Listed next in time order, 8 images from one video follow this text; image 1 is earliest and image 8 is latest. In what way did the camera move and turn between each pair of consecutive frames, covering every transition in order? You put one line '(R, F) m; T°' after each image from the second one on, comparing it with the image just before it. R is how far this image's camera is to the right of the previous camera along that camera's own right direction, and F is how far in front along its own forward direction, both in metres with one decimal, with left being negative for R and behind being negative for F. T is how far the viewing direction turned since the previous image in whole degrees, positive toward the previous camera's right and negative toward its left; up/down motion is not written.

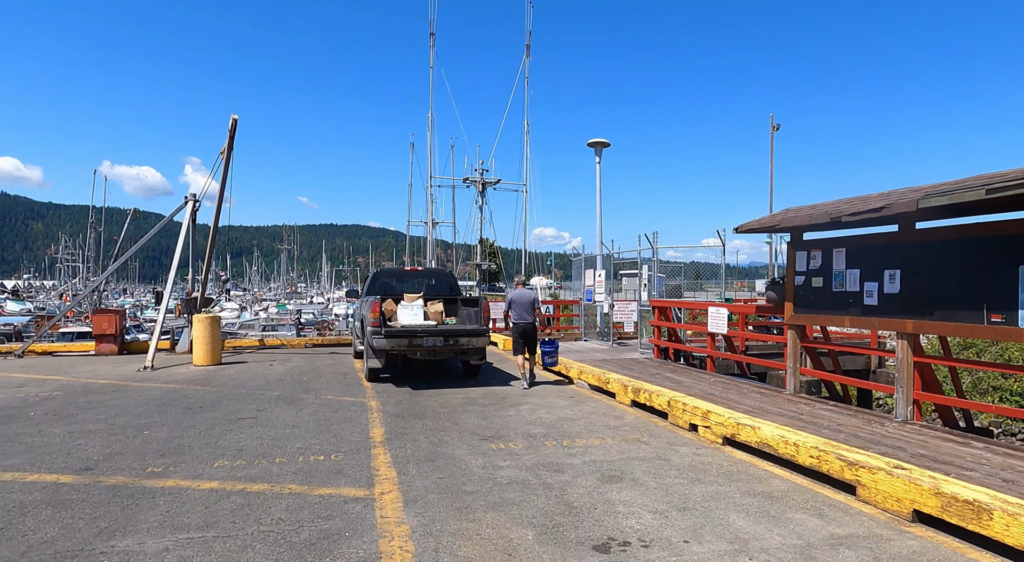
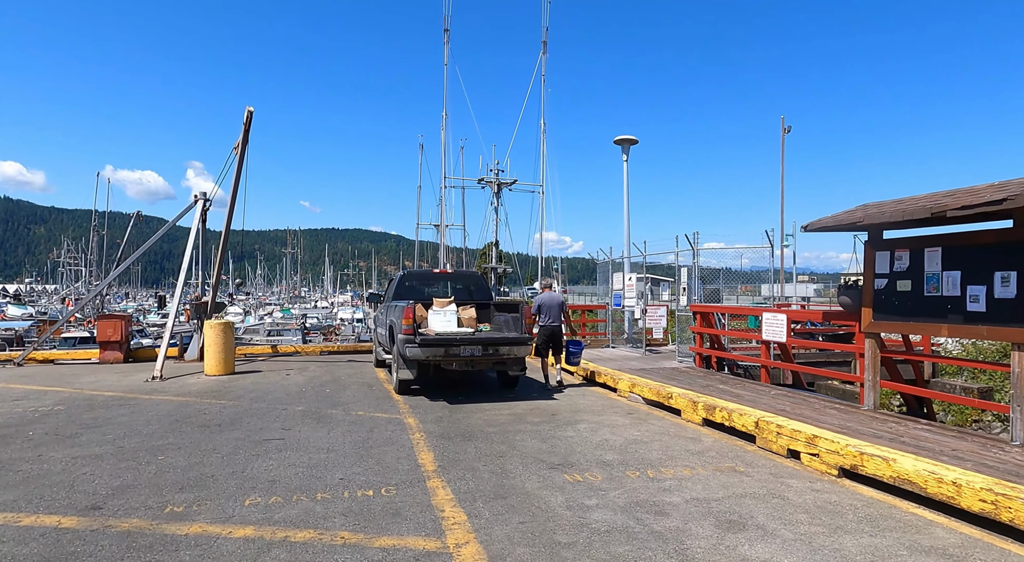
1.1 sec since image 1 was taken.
(-0.6, +0.8) m; 0°
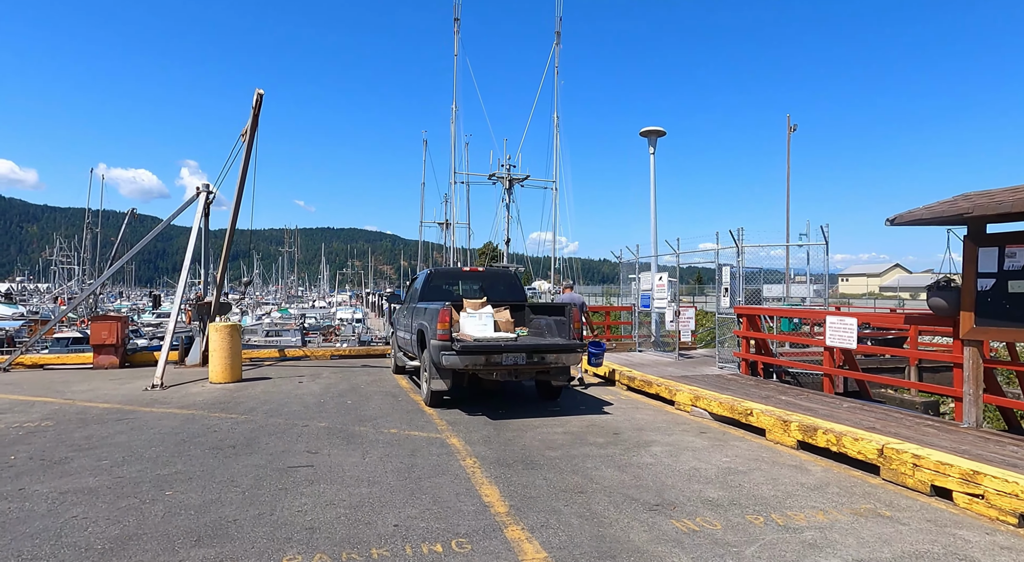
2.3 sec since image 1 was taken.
(-0.7, +1.0) m; 0°
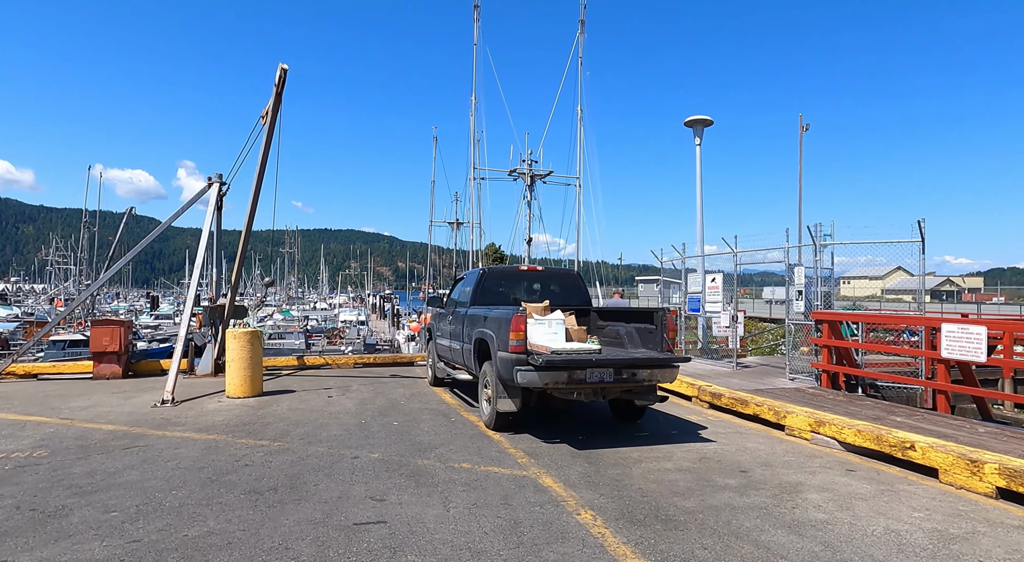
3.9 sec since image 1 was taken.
(-0.9, +1.3) m; 0°
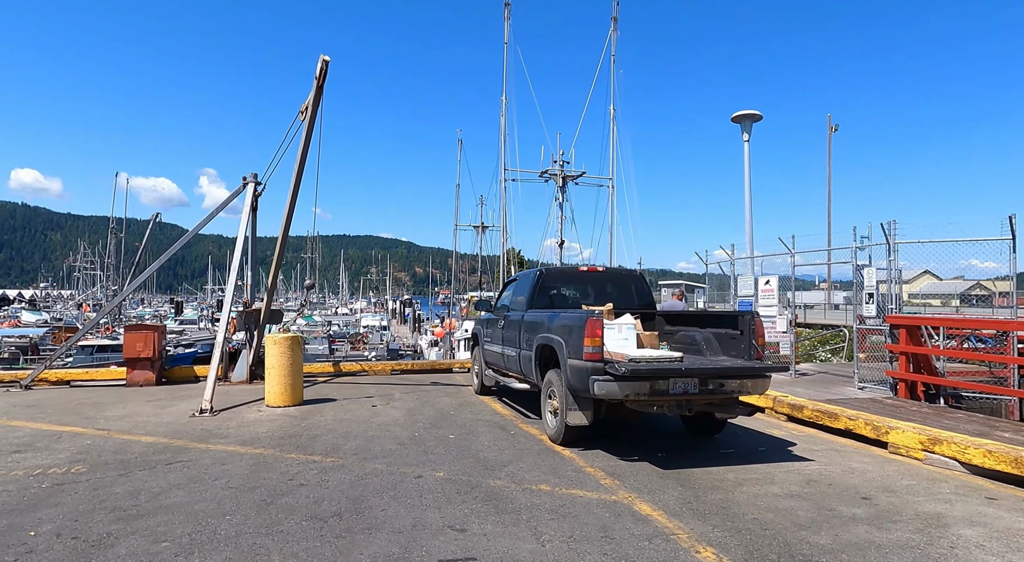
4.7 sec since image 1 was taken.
(-0.5, +0.6) m; -2°
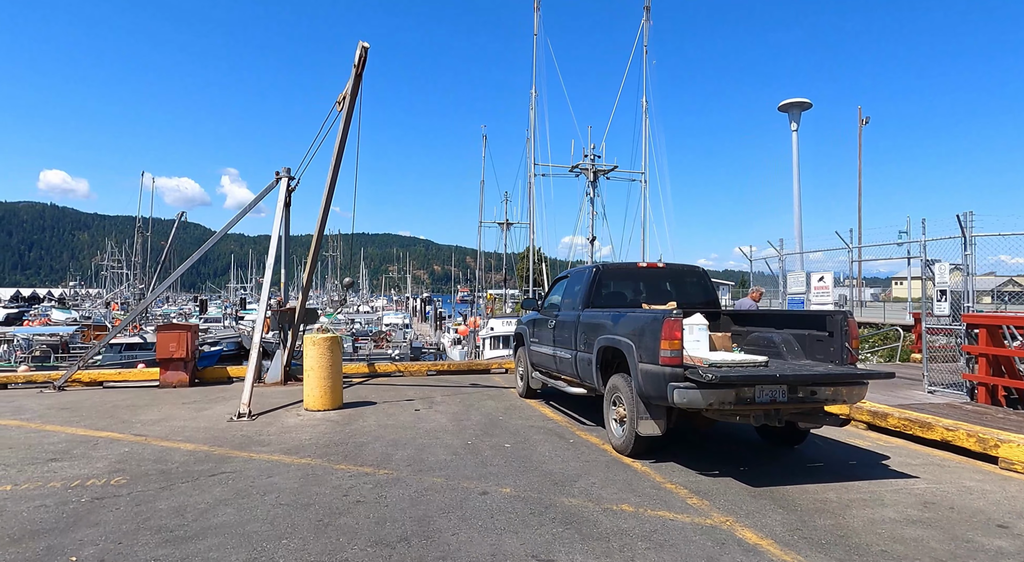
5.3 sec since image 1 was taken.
(-0.4, +0.5) m; -2°
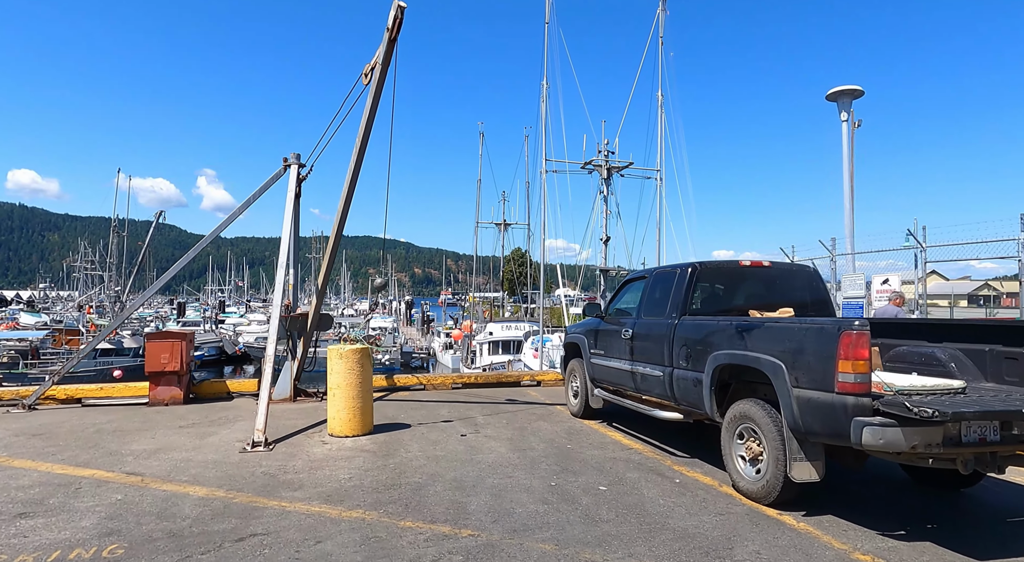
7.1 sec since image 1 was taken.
(-1.0, +1.3) m; +2°
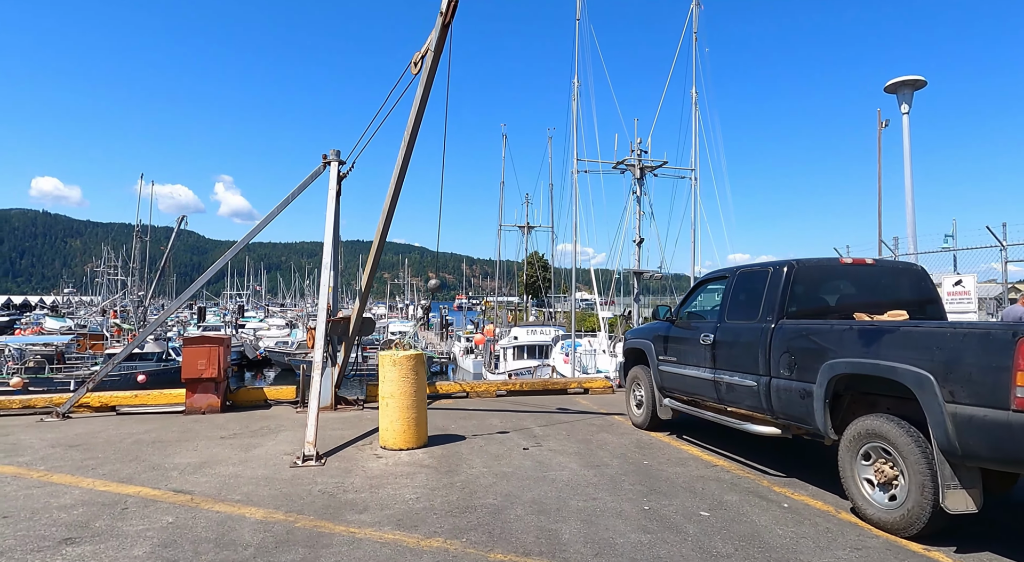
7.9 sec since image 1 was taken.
(-0.6, +0.5) m; -1°
